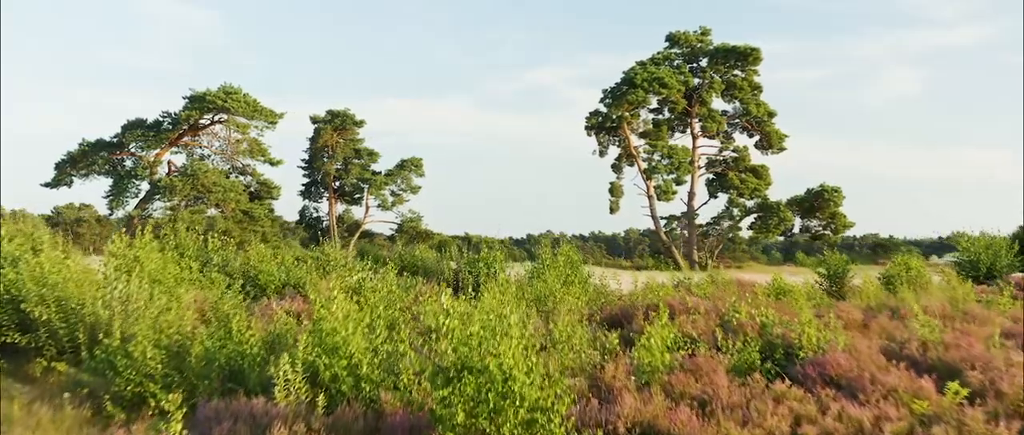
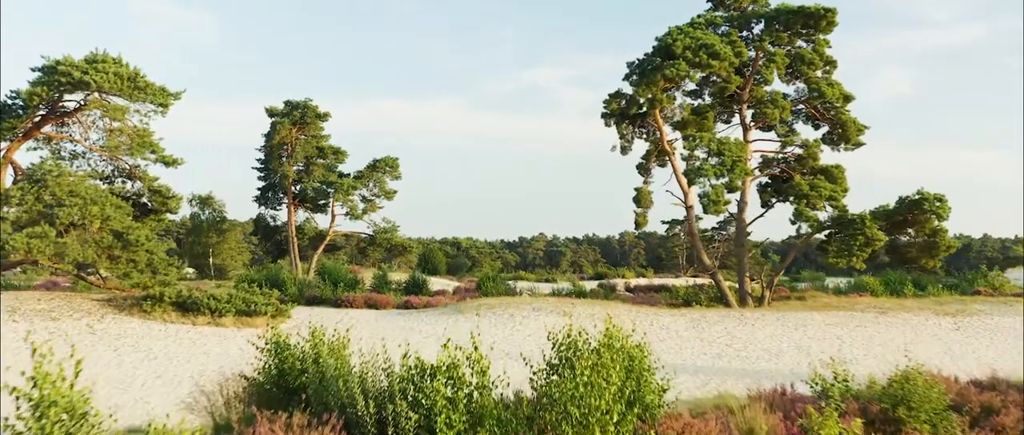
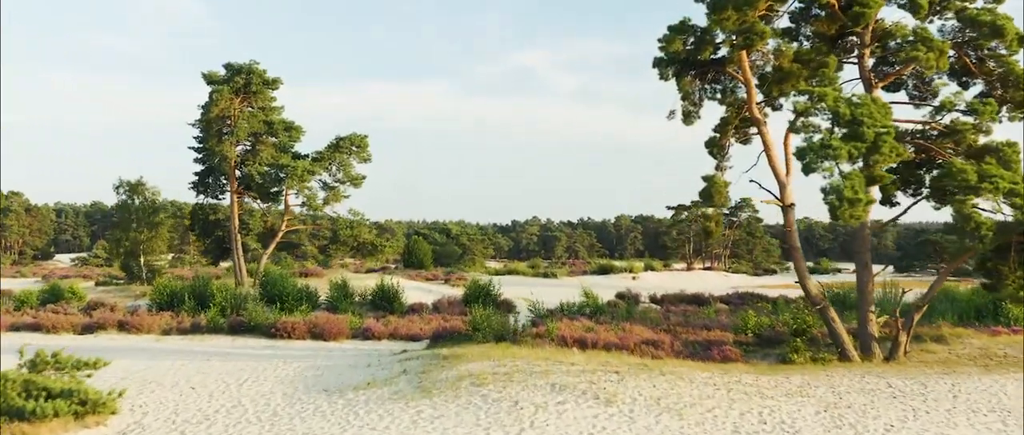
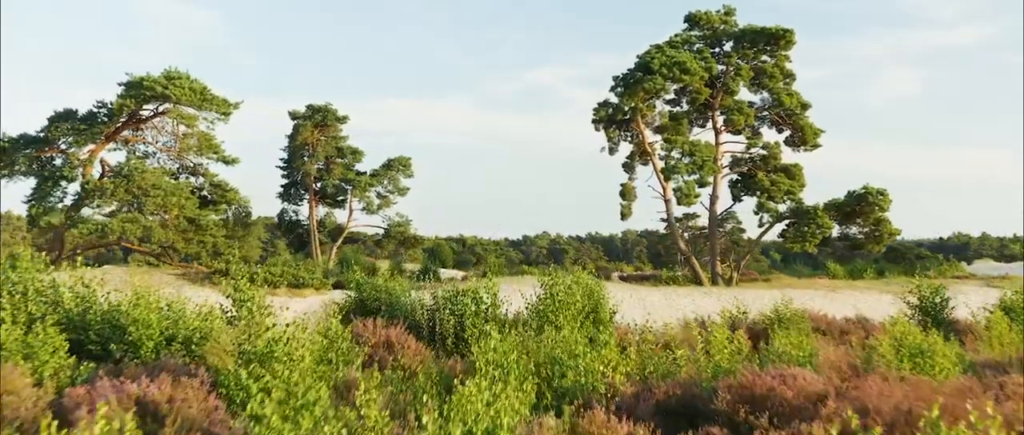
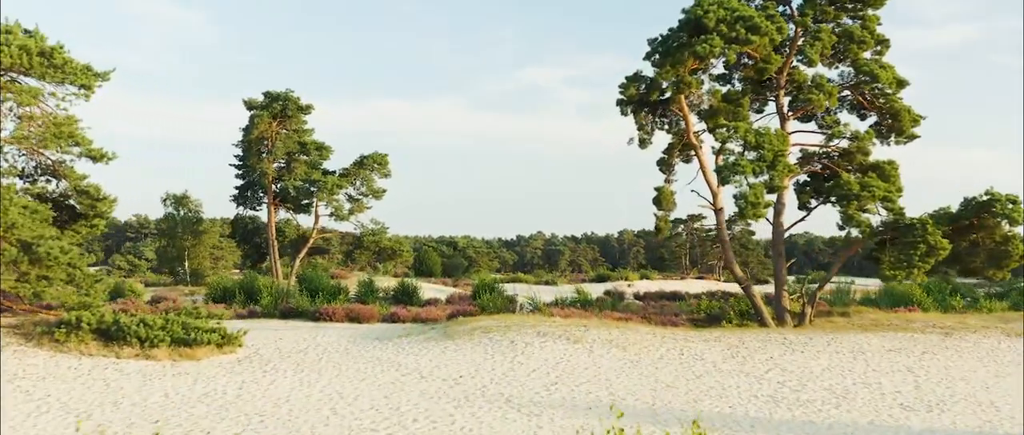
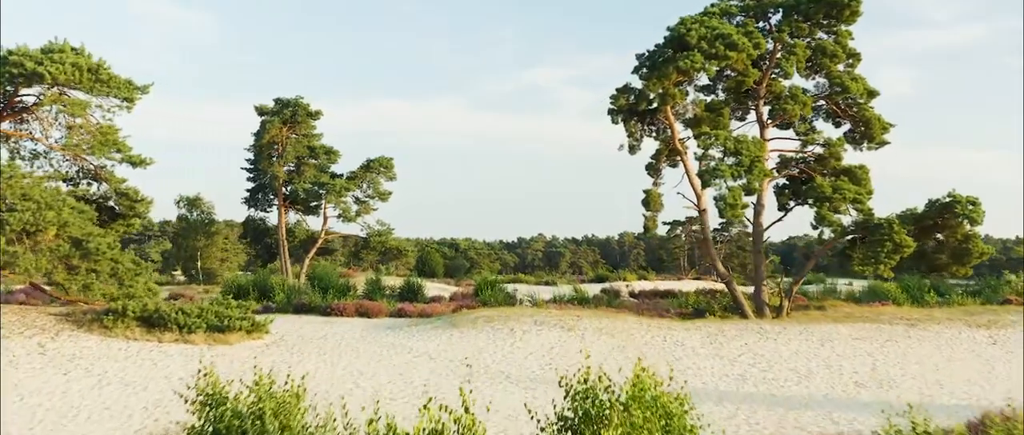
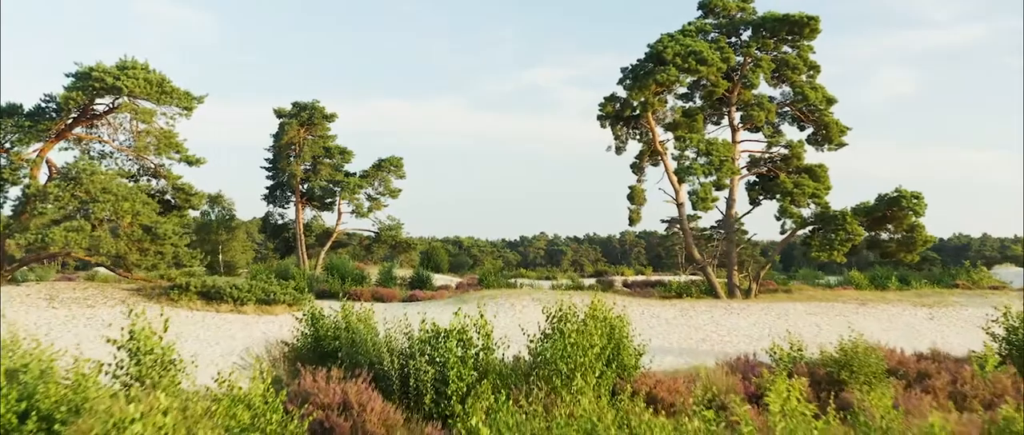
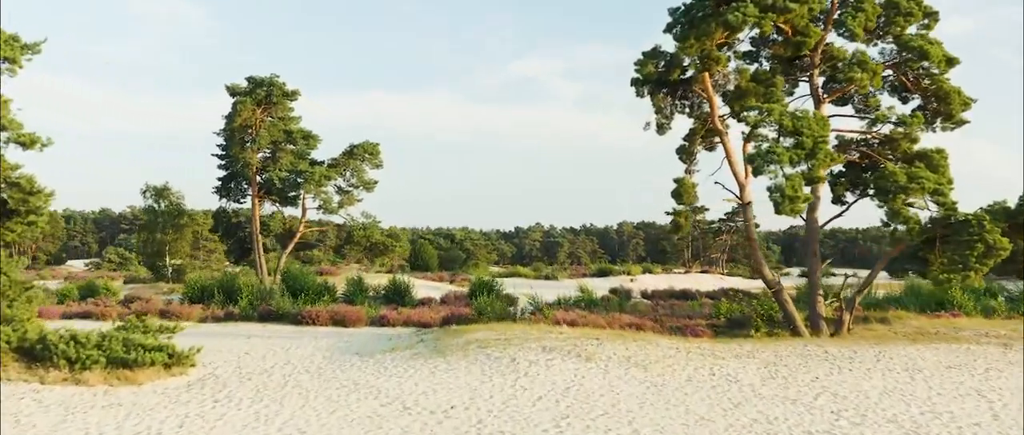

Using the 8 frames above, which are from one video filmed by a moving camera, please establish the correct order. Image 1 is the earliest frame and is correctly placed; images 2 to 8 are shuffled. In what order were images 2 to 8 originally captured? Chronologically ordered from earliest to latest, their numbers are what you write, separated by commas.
4, 7, 2, 6, 5, 8, 3
